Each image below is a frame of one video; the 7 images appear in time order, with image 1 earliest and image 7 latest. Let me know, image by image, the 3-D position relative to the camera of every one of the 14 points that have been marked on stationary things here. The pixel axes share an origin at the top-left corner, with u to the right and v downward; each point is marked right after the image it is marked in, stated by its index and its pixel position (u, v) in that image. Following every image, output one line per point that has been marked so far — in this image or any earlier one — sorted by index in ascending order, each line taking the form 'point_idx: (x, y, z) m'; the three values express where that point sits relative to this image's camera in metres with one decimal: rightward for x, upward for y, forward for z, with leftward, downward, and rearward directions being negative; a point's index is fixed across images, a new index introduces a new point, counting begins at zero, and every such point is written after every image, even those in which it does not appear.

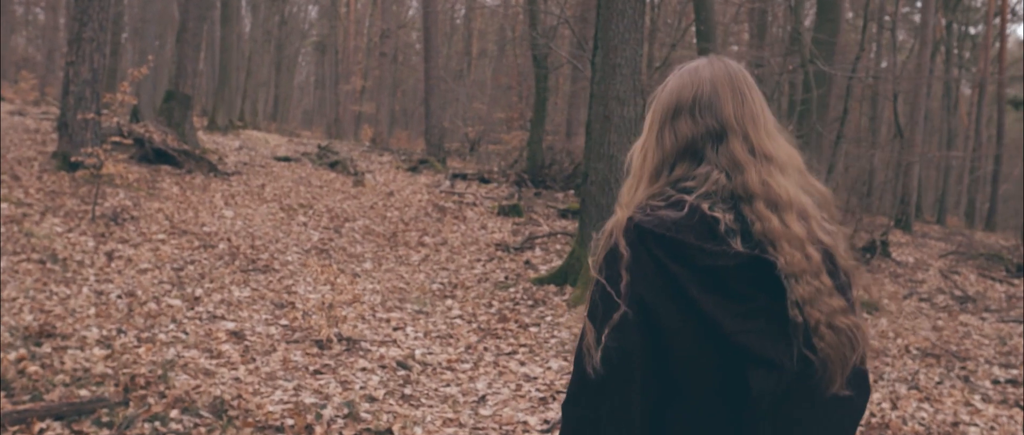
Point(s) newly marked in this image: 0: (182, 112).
0: (-8.0, +2.5, +18.2) m
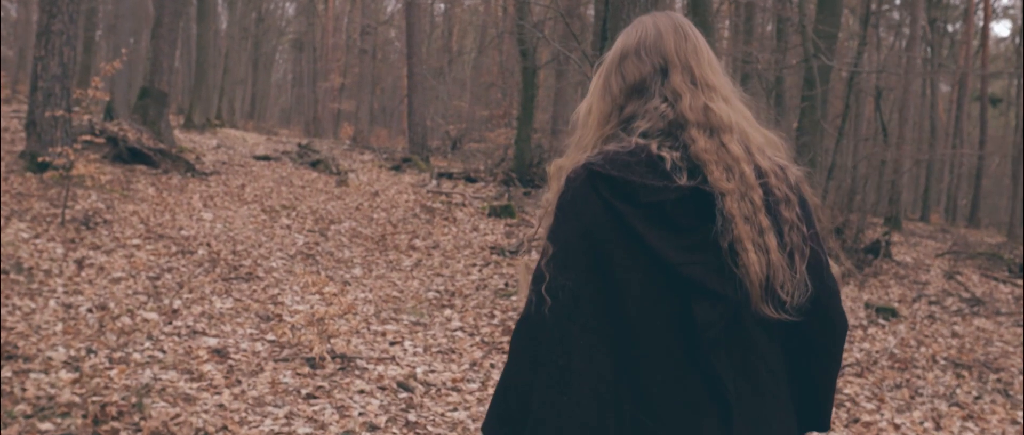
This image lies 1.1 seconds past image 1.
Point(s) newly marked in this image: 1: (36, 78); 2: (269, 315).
0: (-8.2, +2.5, +17.4) m
1: (-7.7, +2.3, +12.2) m
2: (-2.5, -1.0, +7.8) m
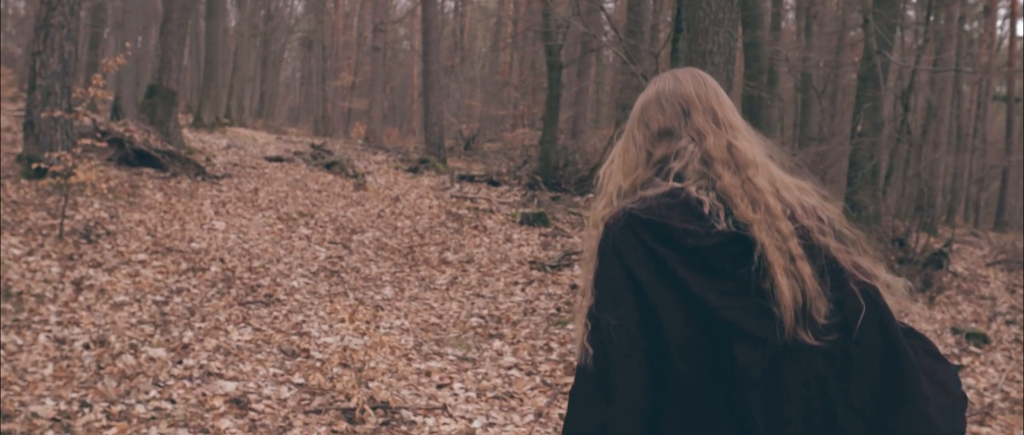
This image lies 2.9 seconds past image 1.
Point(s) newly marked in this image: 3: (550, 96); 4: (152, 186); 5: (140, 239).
0: (-7.5, +2.4, +16.3) m
1: (-7.1, +2.1, +11.2) m
2: (-2.0, -1.2, +6.7) m
3: (+1.0, +3.2, +19.9) m
4: (-6.2, +0.5, +12.9) m
5: (-4.9, -0.3, +9.9) m
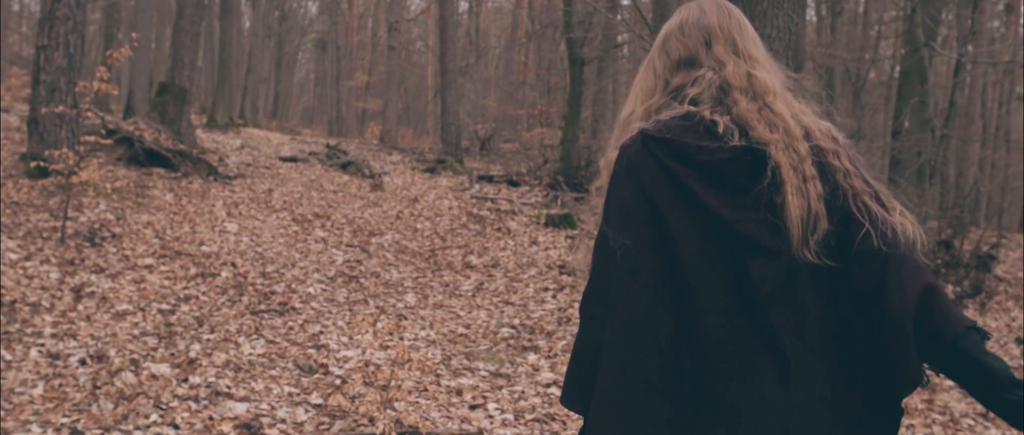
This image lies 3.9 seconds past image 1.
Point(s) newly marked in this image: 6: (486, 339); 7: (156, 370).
0: (-7.0, +2.3, +15.8) m
1: (-6.7, +2.1, +10.6) m
2: (-1.6, -1.2, +6.1) m
3: (+1.5, +3.2, +19.2) m
4: (-5.8, +0.5, +12.4) m
5: (-4.6, -0.3, +9.4) m
6: (-0.3, -1.2, +7.3) m
7: (-2.7, -1.1, +5.6) m
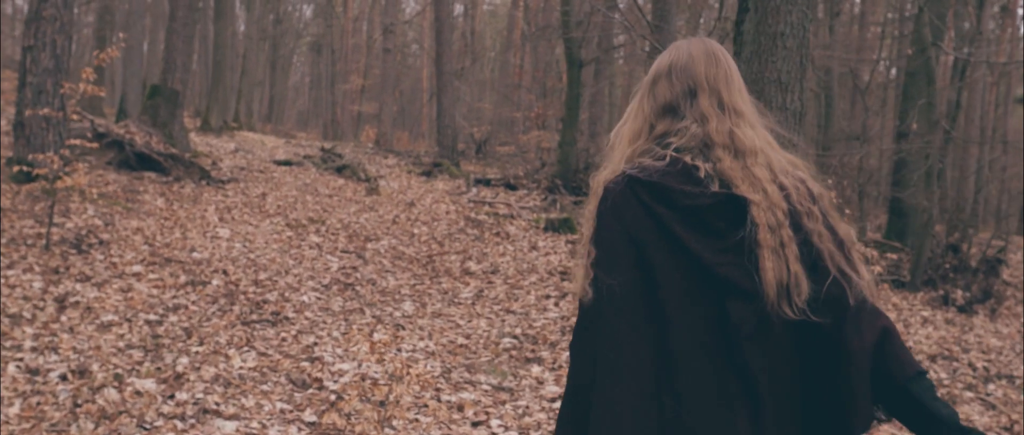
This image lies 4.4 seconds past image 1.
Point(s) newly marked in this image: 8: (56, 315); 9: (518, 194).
0: (-7.1, +2.2, +15.5) m
1: (-6.7, +2.0, +10.3) m
2: (-1.6, -1.3, +5.8) m
3: (+1.5, +3.1, +19.0) m
4: (-5.8, +0.4, +12.1) m
5: (-4.5, -0.4, +9.1) m
6: (-0.2, -1.2, +7.0) m
7: (-2.6, -1.2, +5.3) m
8: (-4.0, -0.9, +6.6) m
9: (+0.2, +0.6, +18.4) m
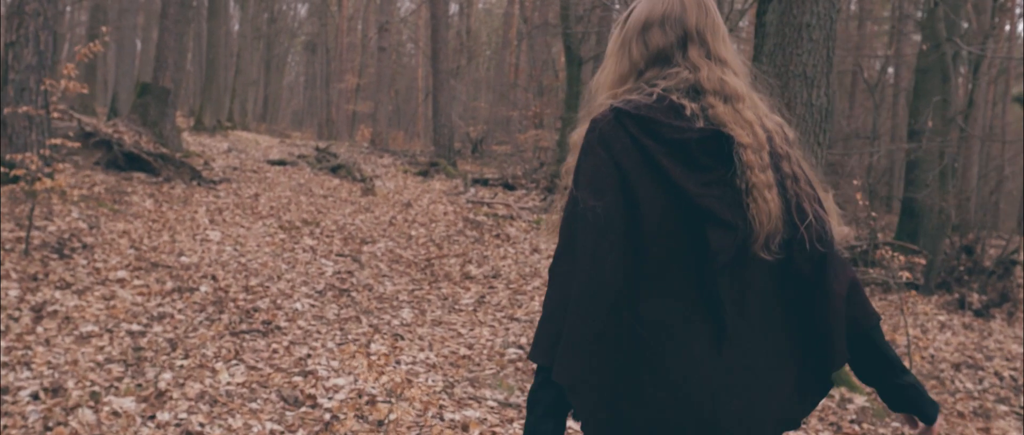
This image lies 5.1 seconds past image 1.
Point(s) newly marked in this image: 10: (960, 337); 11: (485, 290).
0: (-7.1, +2.2, +15.1) m
1: (-6.7, +2.0, +9.9) m
2: (-1.6, -1.3, +5.4) m
3: (+1.4, +3.0, +18.6) m
4: (-5.8, +0.4, +11.7) m
5: (-4.5, -0.4, +8.6) m
6: (-0.2, -1.3, +6.6) m
7: (-2.6, -1.2, +4.9) m
8: (-4.0, -0.9, +6.2) m
9: (+0.1, +0.5, +18.0) m
10: (+6.2, -1.6, +10.3) m
11: (-0.3, -0.9, +9.2) m
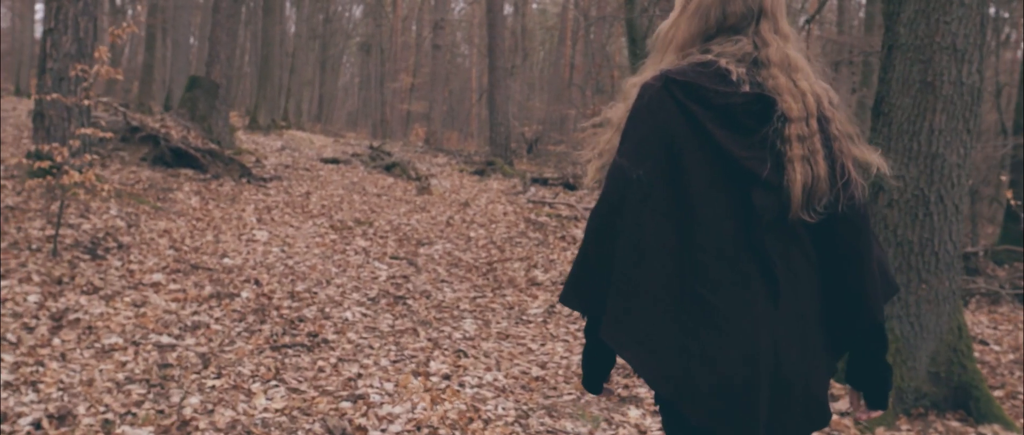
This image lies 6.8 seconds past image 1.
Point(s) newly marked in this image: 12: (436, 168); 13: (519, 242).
0: (-5.9, +2.2, +14.5) m
1: (-5.8, +2.0, +9.4) m
2: (-1.0, -1.3, +4.5) m
3: (+2.9, +3.0, +17.5) m
4: (-4.8, +0.4, +11.0) m
5: (-3.7, -0.4, +8.0) m
6: (+0.4, -1.3, +5.6) m
7: (-2.1, -1.2, +4.1) m
8: (-3.4, -0.9, +5.4) m
9: (+1.5, +0.5, +17.0) m
10: (+7.0, -1.7, +8.9) m
11: (+0.5, -0.9, +8.3) m
12: (-2.0, +1.3, +19.6) m
13: (+0.1, -0.4, +11.2) m
